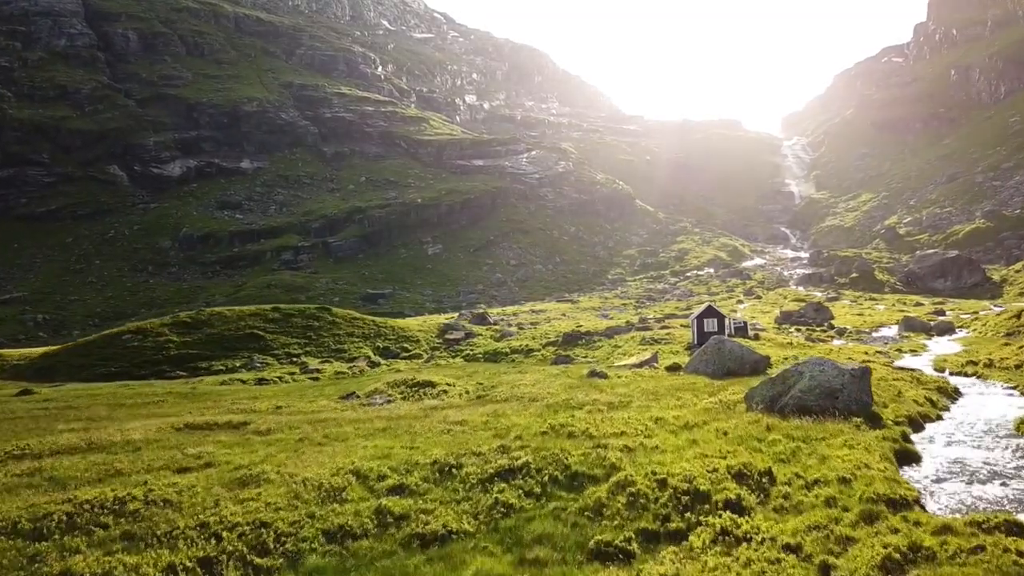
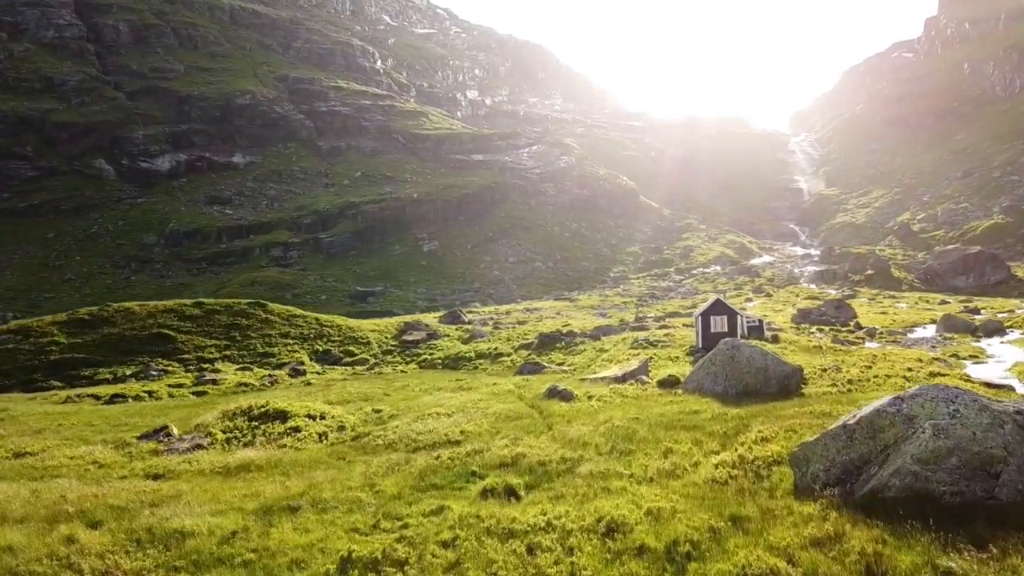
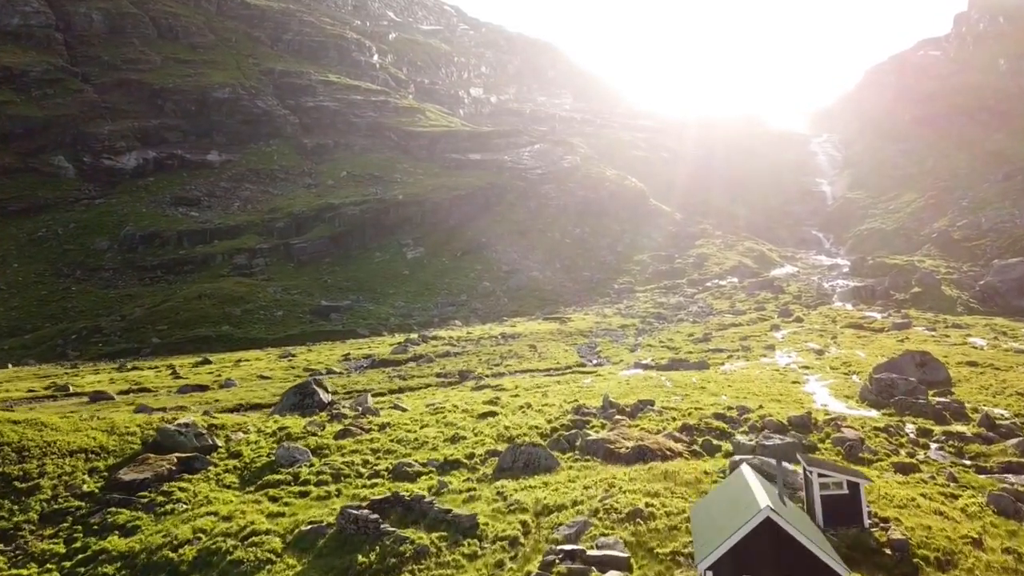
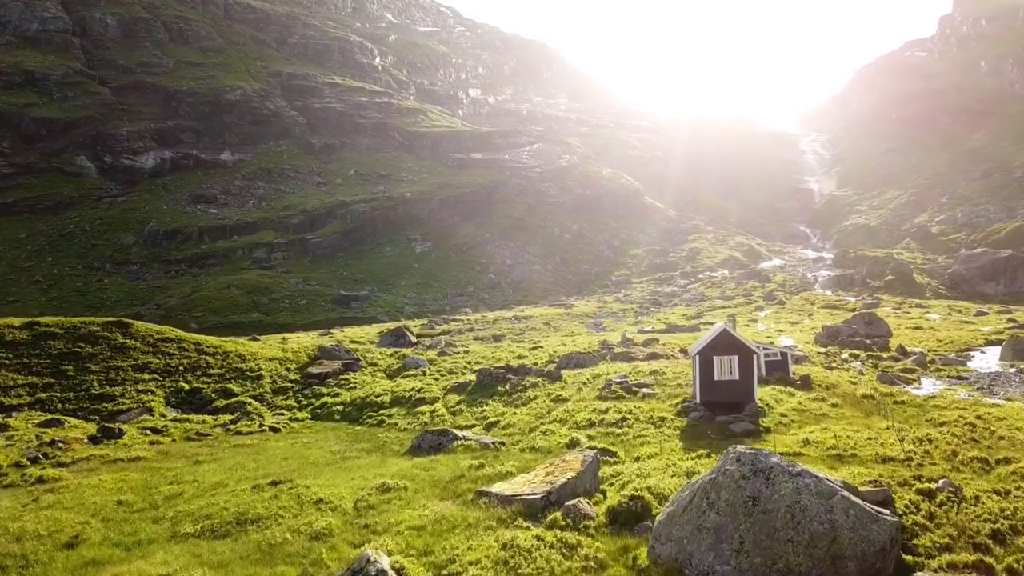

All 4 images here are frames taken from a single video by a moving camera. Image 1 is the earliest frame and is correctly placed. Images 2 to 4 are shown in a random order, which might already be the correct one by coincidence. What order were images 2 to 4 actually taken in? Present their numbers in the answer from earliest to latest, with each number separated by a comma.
2, 4, 3
